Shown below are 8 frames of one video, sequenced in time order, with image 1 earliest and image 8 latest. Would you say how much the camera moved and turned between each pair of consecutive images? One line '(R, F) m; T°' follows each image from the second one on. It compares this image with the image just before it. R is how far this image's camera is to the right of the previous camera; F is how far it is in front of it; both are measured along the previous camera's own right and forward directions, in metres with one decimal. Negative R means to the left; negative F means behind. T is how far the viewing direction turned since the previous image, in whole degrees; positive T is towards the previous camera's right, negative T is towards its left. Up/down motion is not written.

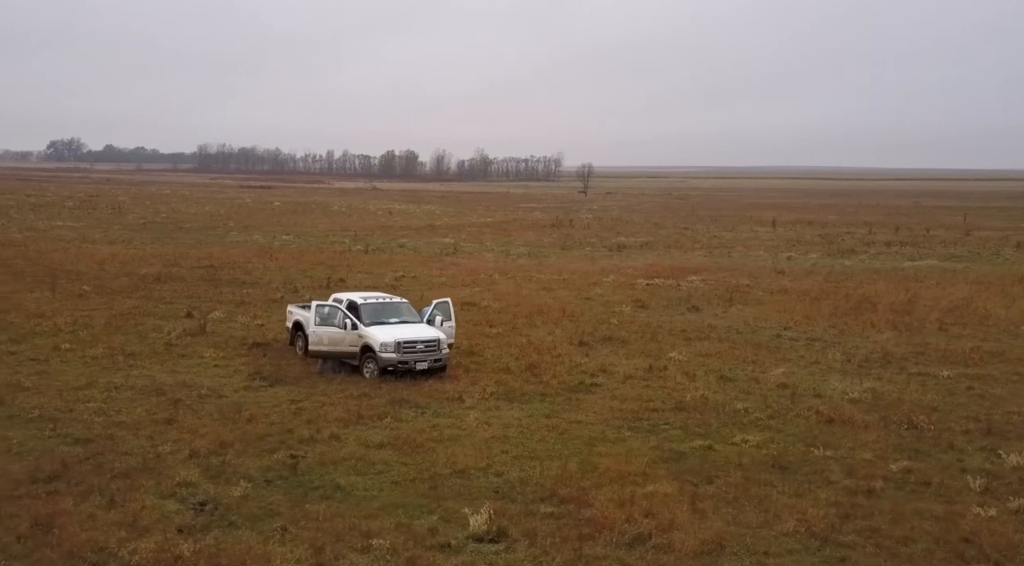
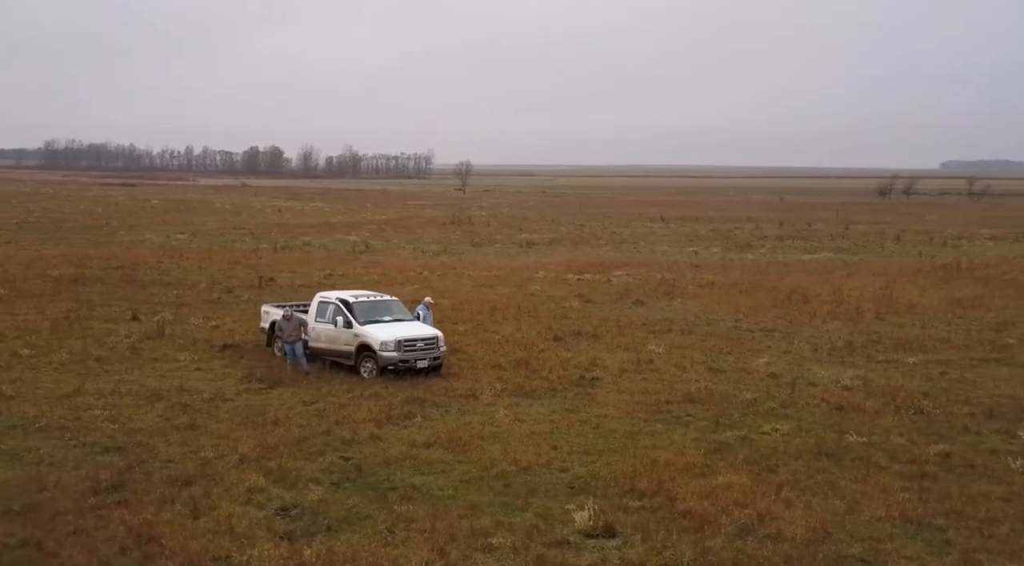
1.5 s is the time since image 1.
(-1.2, +0.2) m; +4°
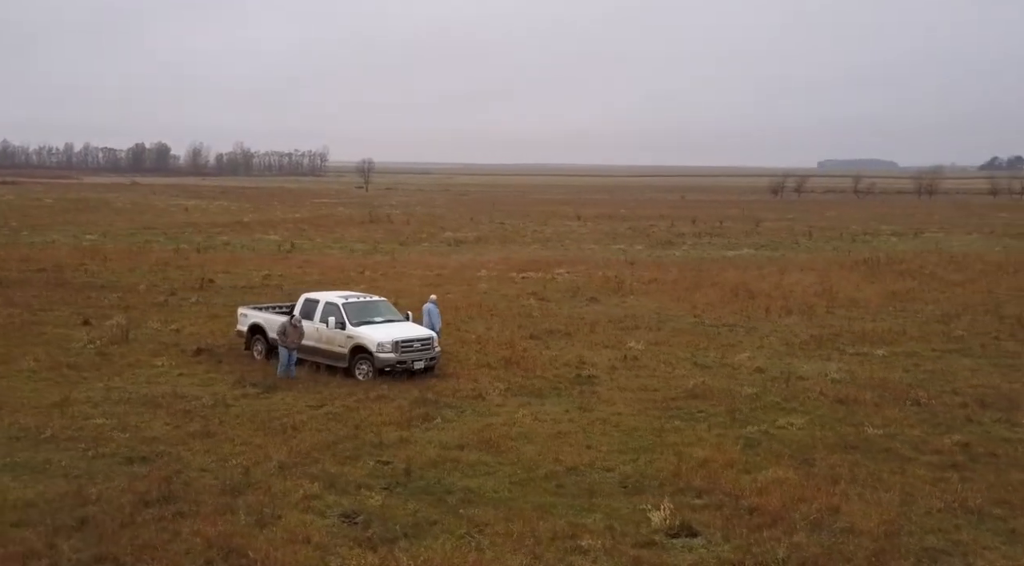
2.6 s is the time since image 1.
(-0.9, +0.1) m; +4°
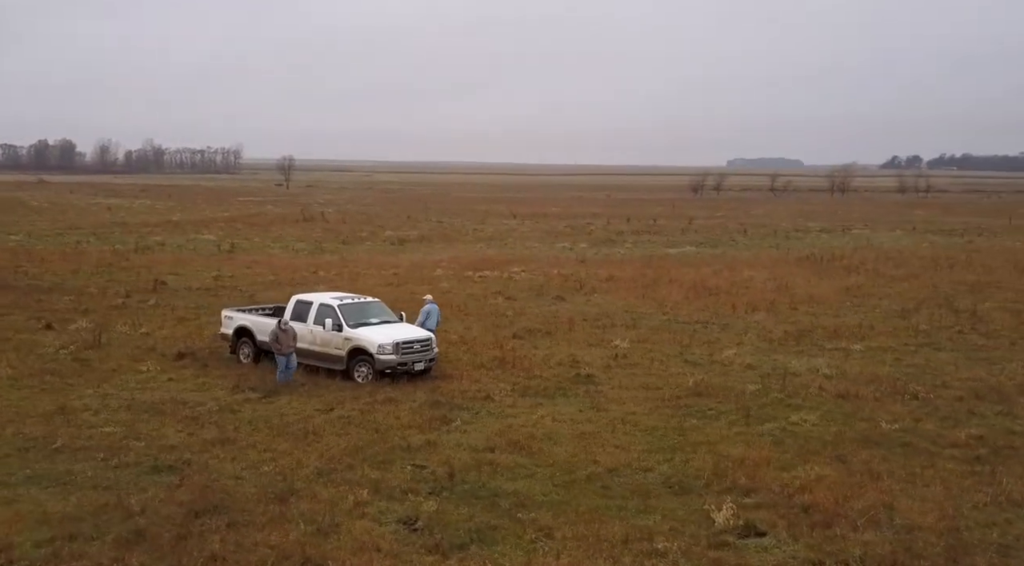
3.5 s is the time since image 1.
(-0.7, +0.1) m; +3°
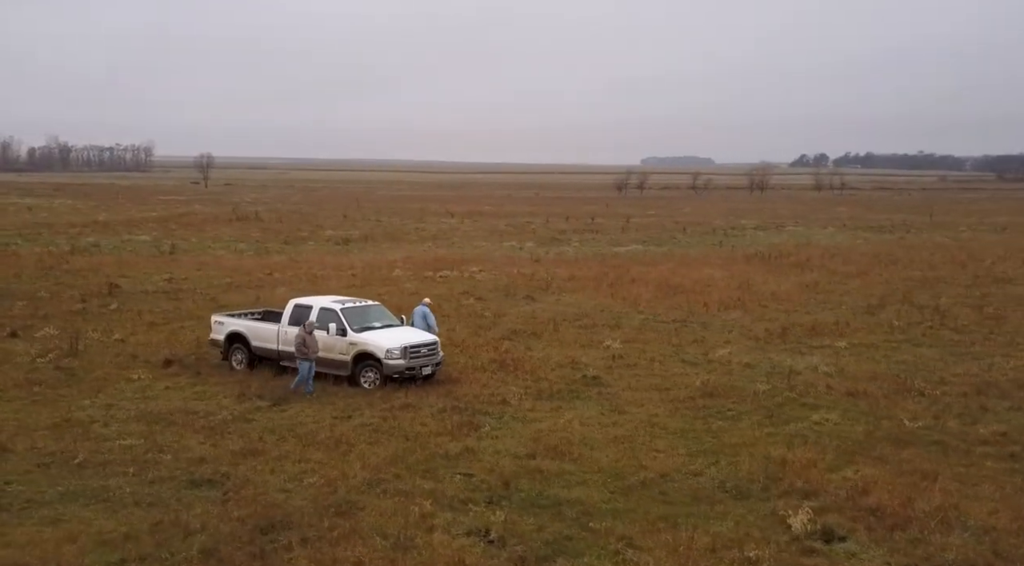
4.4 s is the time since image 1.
(-0.8, +0.1) m; +2°
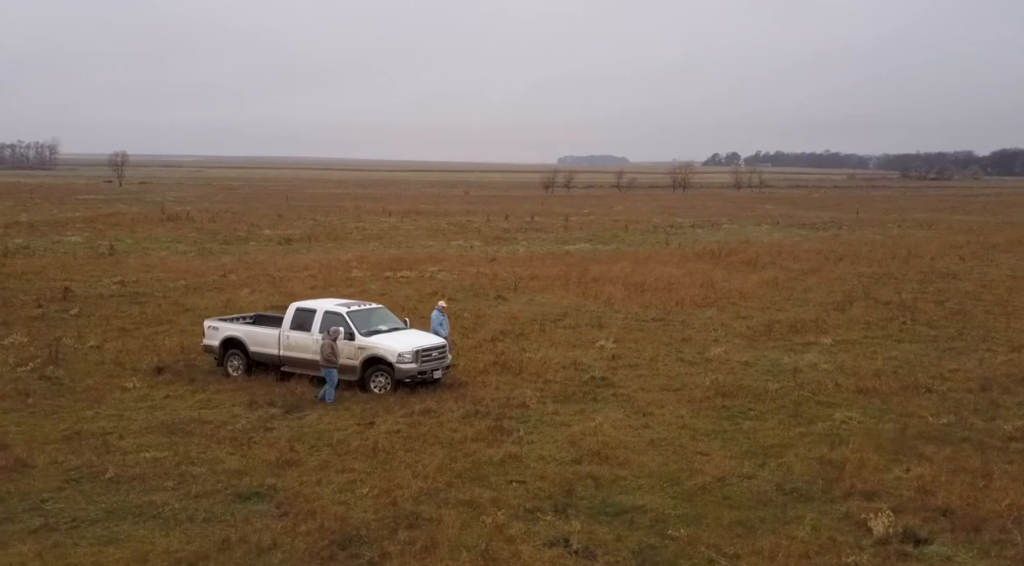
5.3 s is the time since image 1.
(-0.8, +0.1) m; +2°
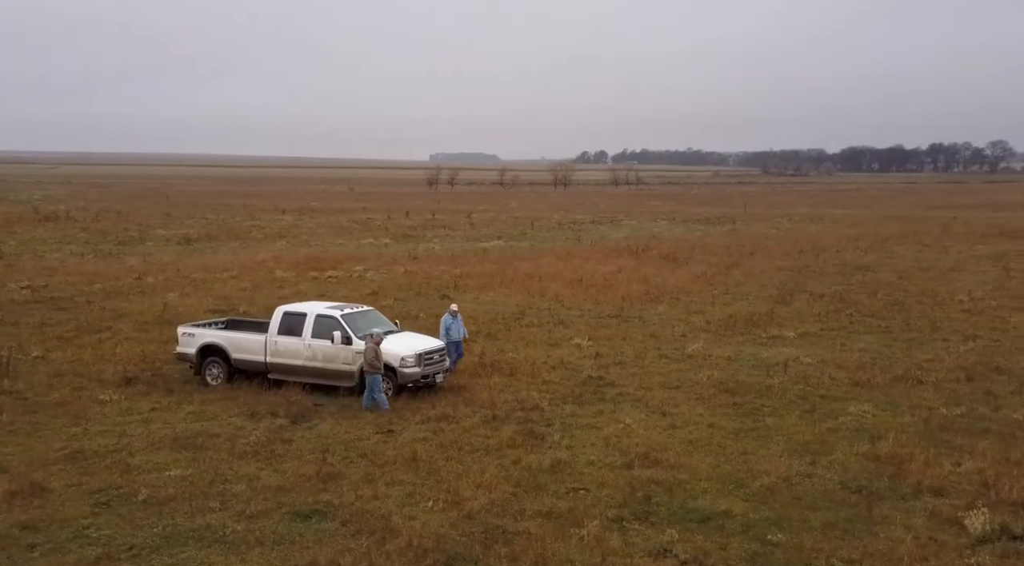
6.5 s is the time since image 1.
(-1.2, +0.2) m; +4°
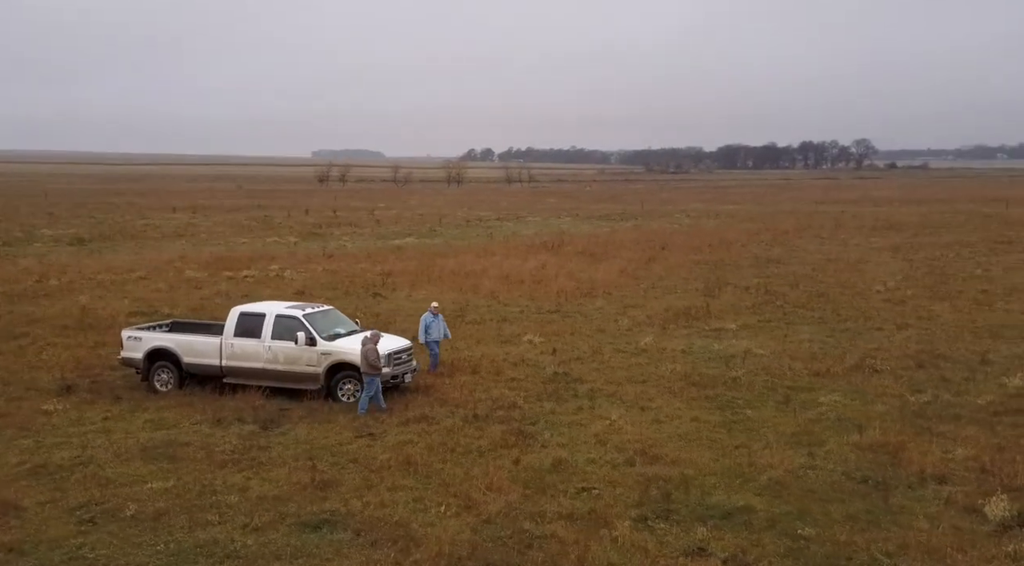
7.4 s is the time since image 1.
(-0.8, +0.2) m; +5°
